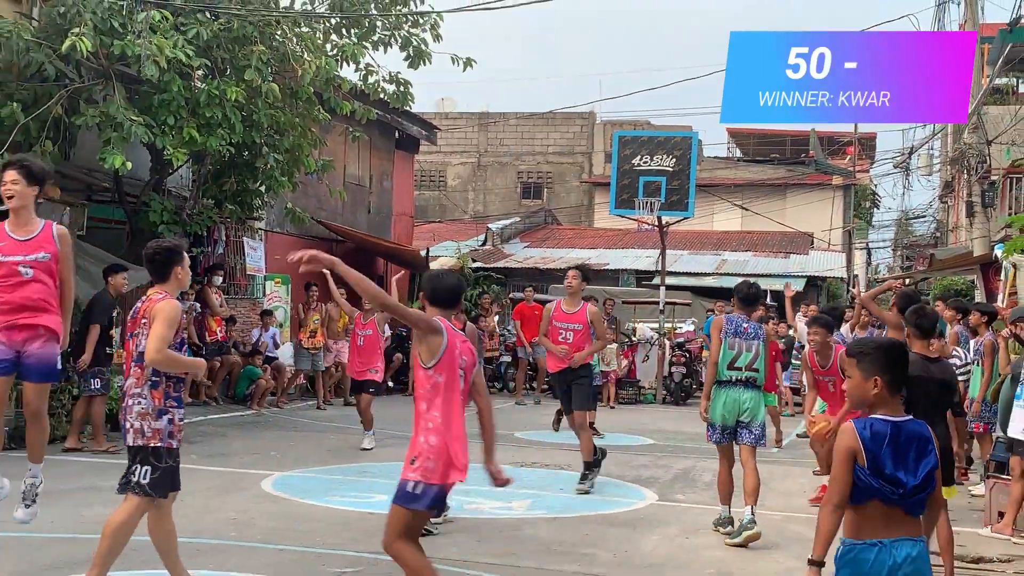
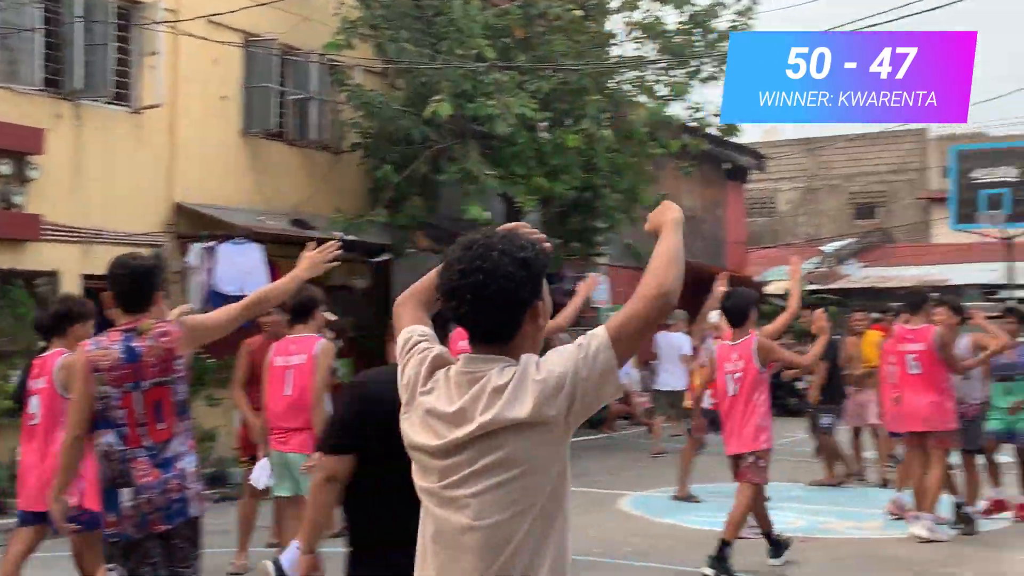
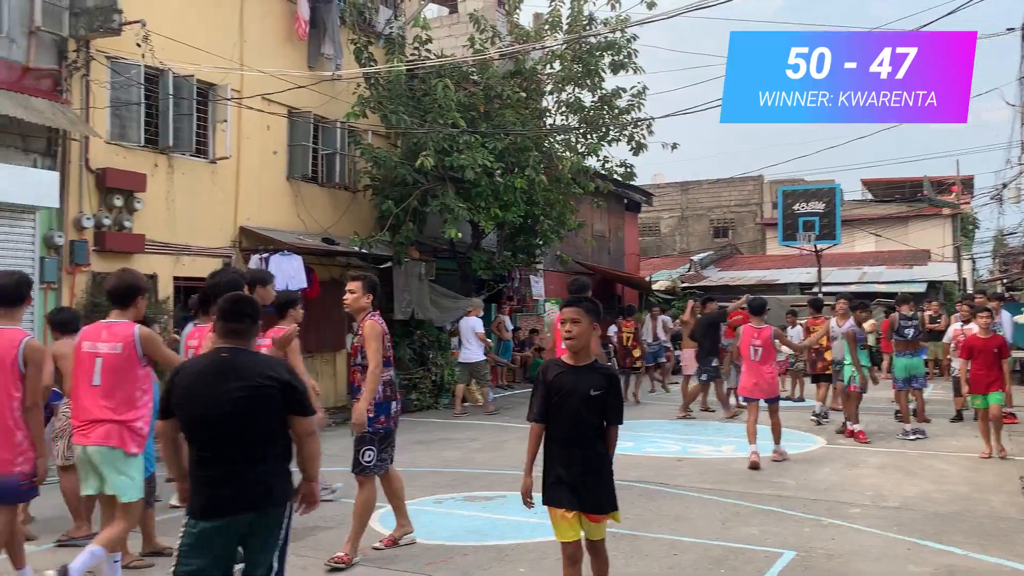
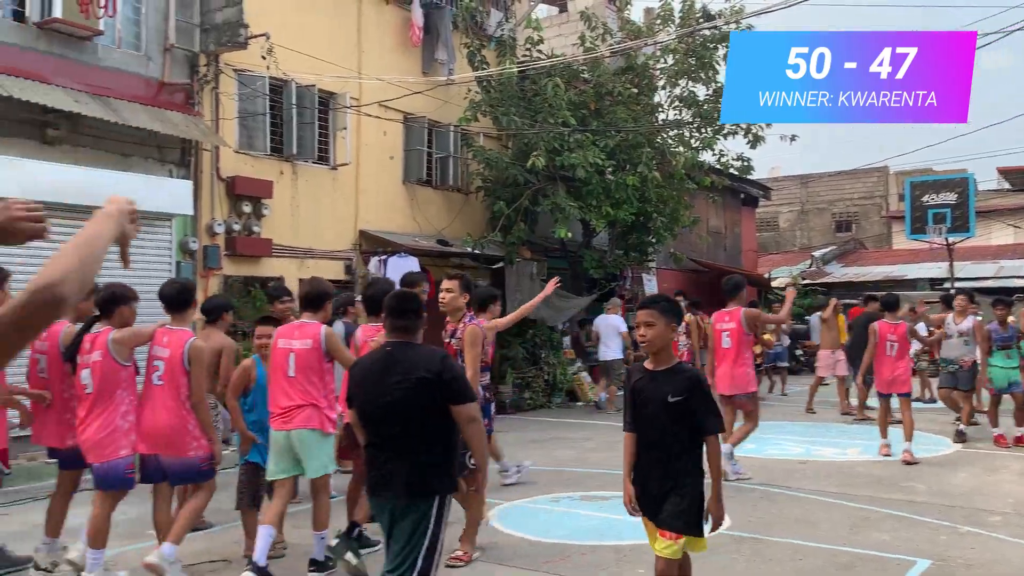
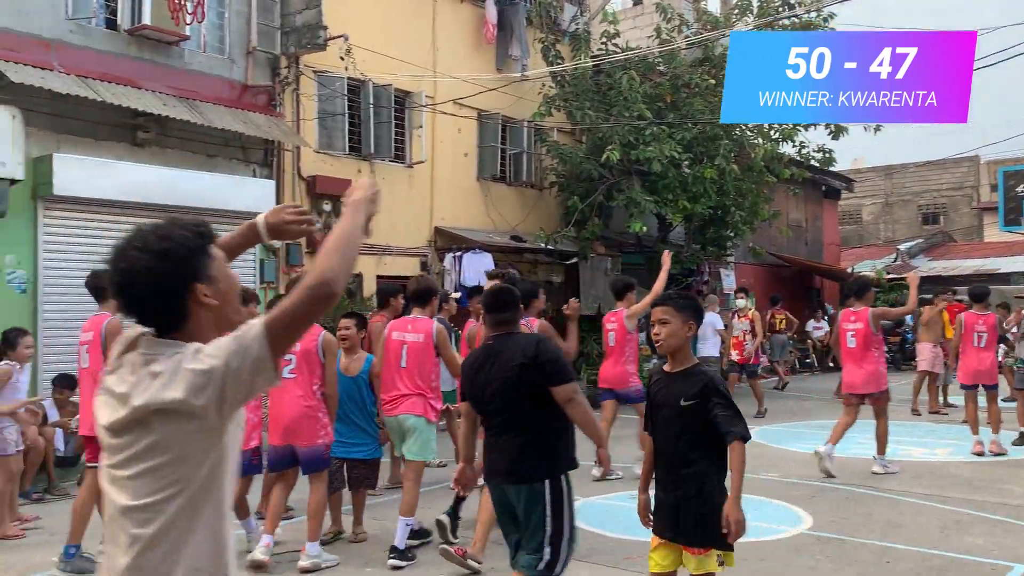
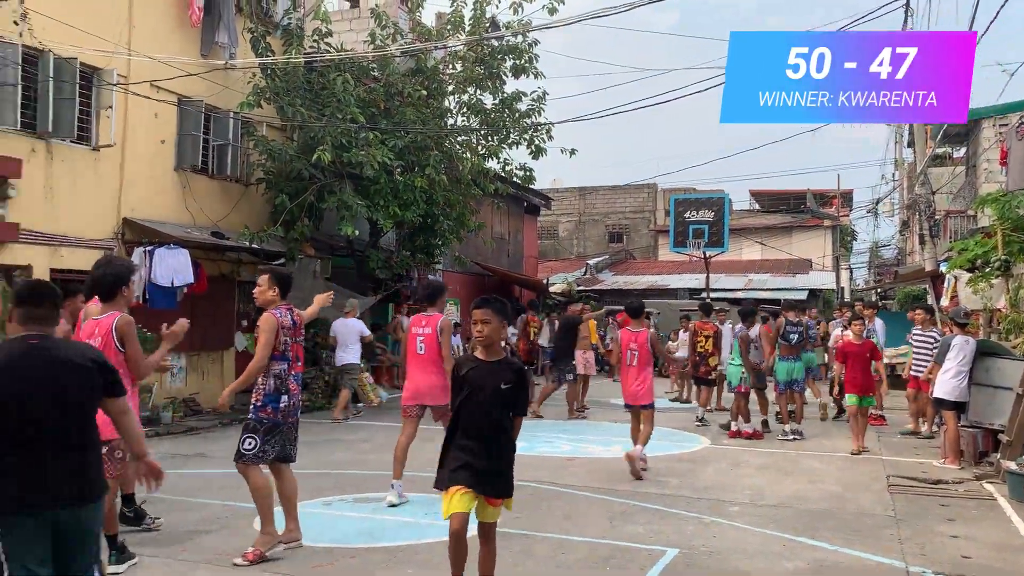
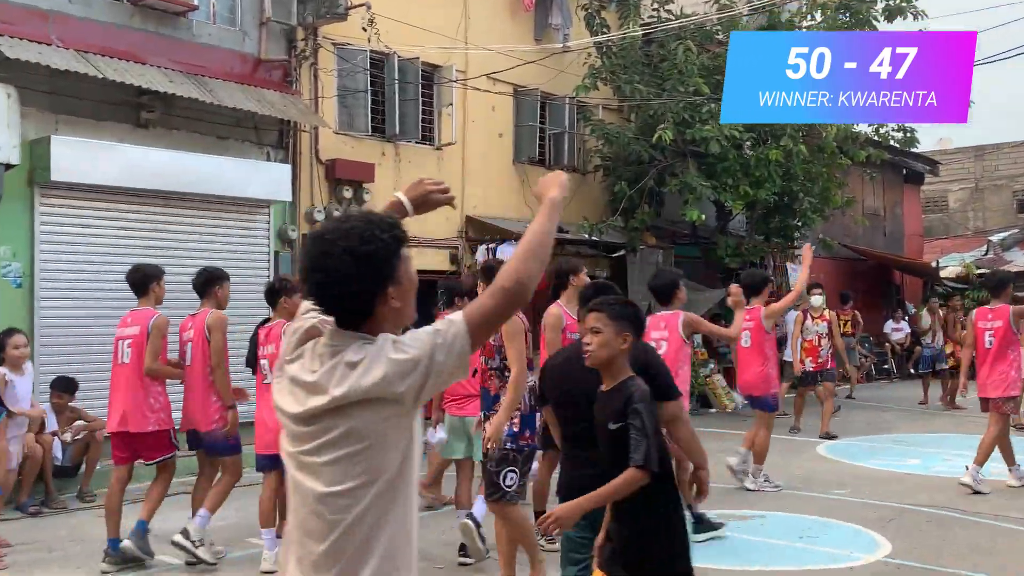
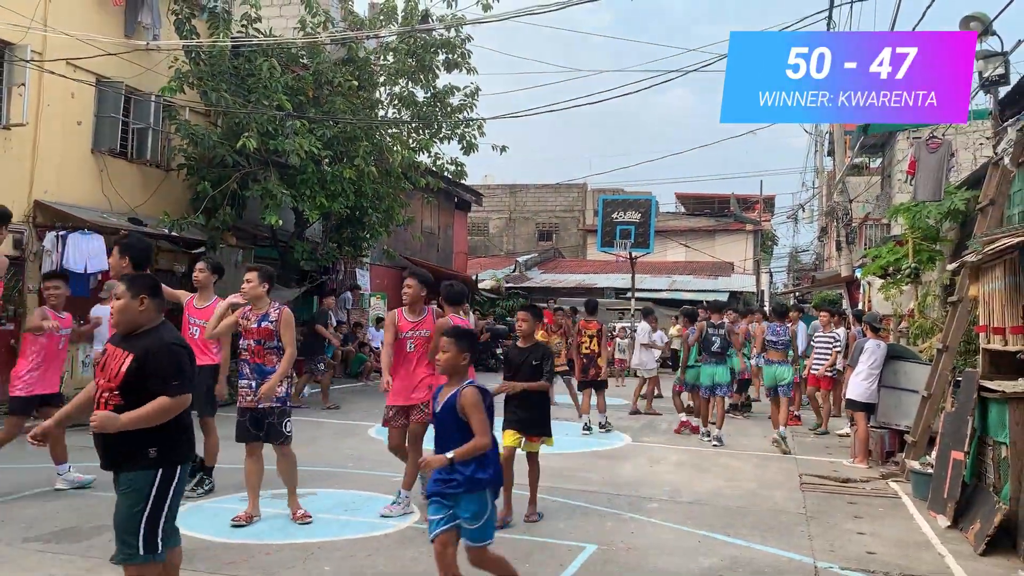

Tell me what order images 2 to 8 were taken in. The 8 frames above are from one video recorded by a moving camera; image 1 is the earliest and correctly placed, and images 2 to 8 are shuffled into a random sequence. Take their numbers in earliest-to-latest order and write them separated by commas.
8, 6, 3, 4, 5, 7, 2
